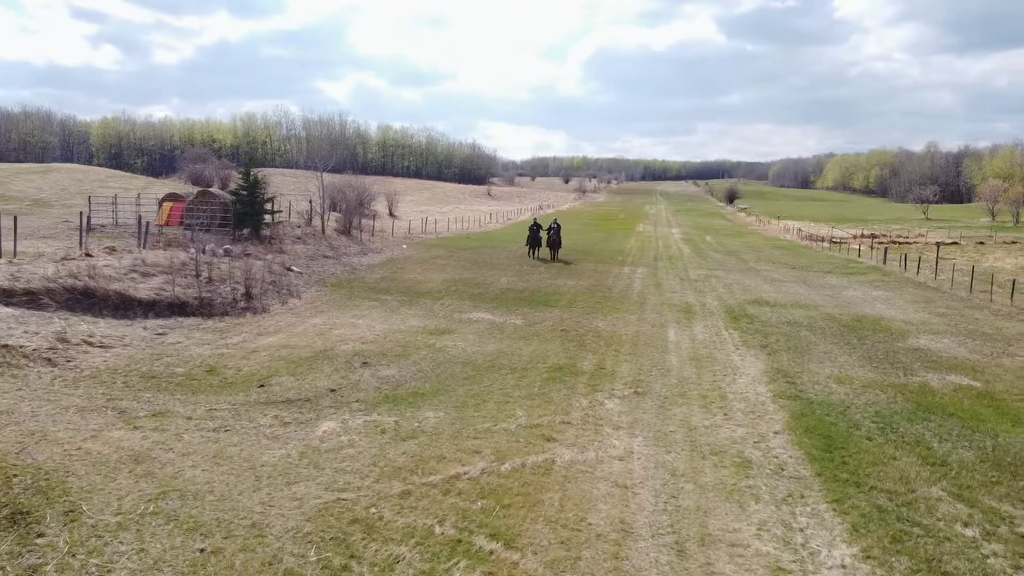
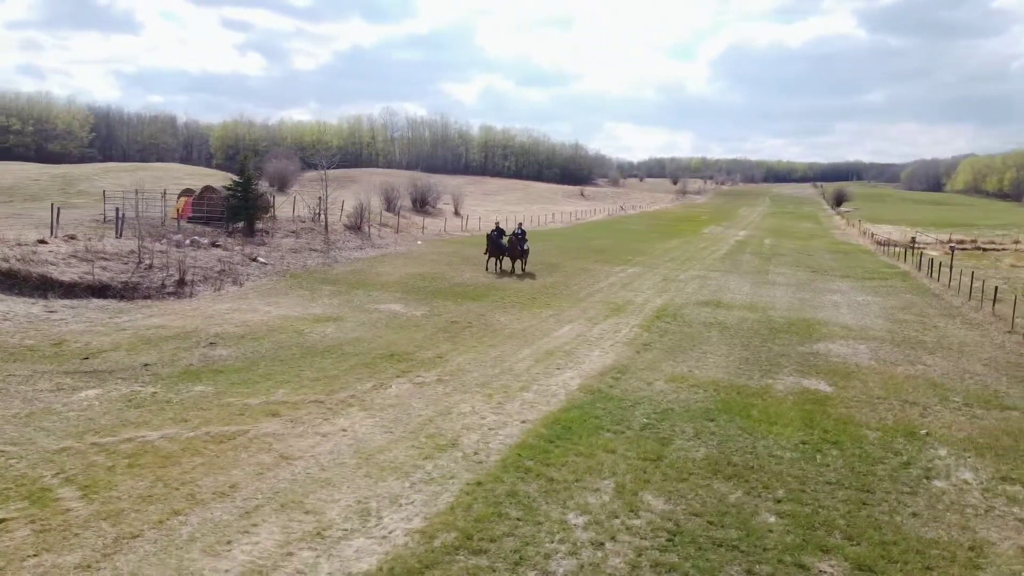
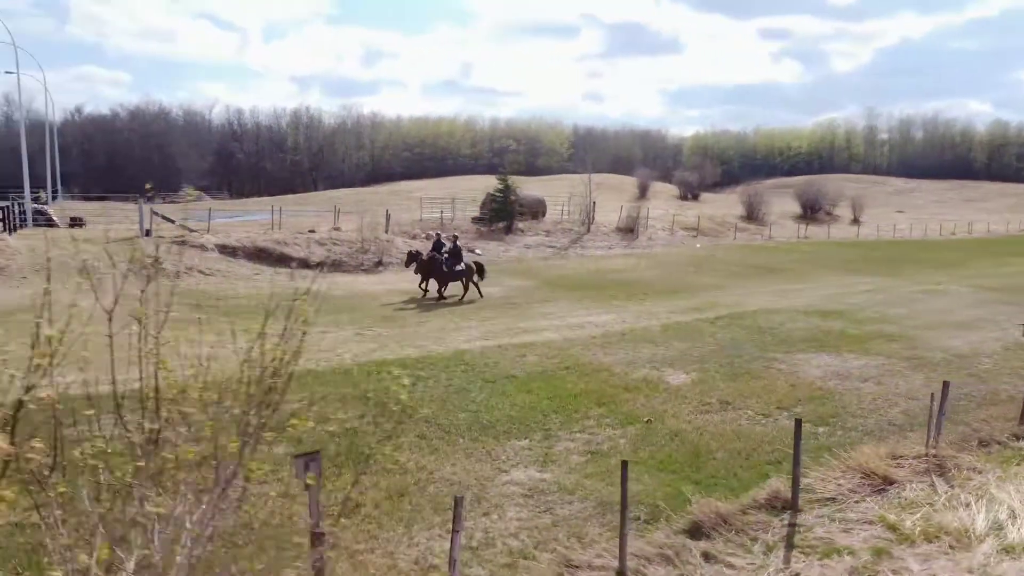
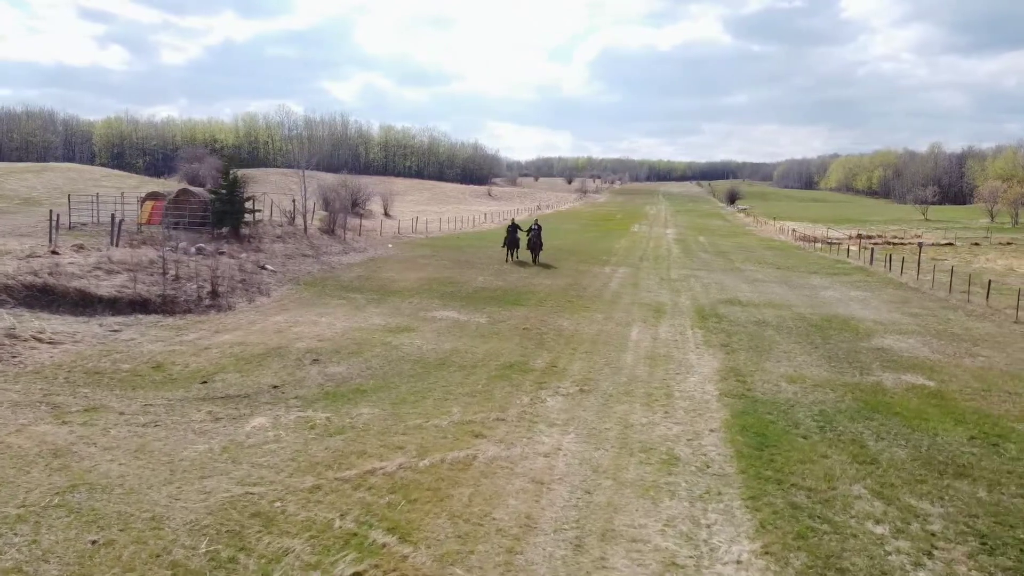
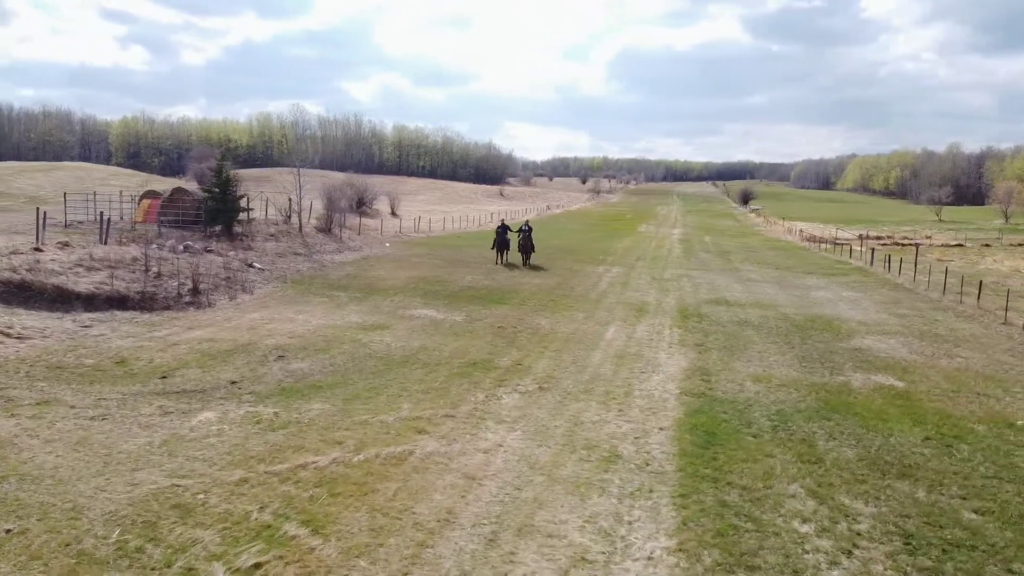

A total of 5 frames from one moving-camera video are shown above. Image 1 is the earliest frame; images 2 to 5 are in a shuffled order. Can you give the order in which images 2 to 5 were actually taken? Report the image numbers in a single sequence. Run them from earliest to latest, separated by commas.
4, 5, 2, 3
